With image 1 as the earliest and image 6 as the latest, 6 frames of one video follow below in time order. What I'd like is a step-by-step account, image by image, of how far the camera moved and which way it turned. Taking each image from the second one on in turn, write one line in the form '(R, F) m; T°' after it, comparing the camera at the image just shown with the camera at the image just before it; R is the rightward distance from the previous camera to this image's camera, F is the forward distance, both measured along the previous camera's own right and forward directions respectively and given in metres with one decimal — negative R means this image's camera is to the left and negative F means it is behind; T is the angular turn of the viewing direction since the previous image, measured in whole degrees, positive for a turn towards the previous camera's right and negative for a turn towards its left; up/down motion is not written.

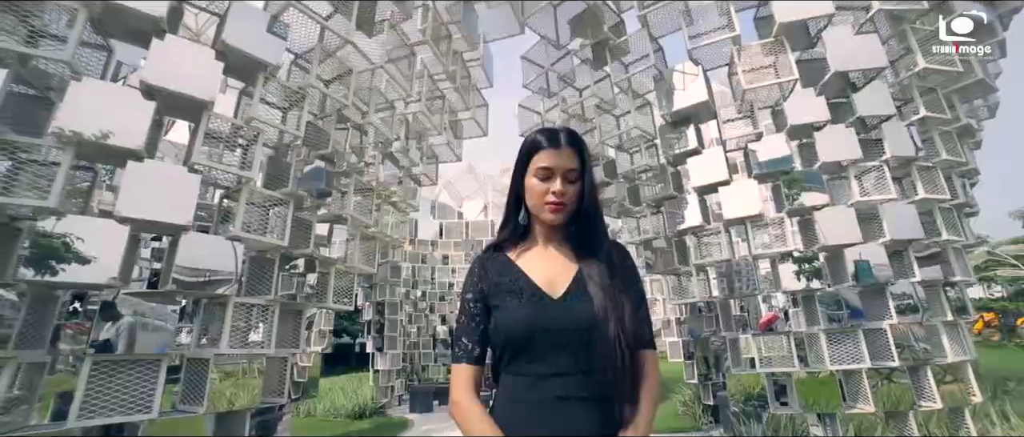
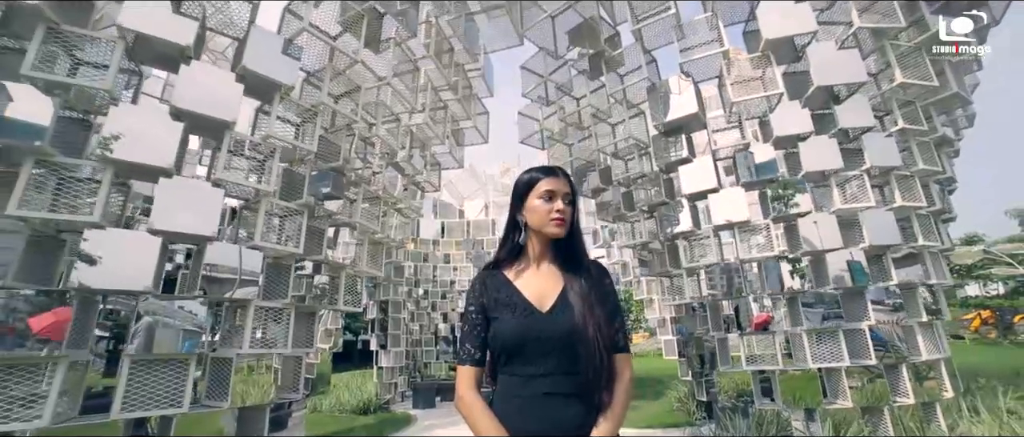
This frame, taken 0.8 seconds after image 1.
(0.0, -0.2) m; 0°
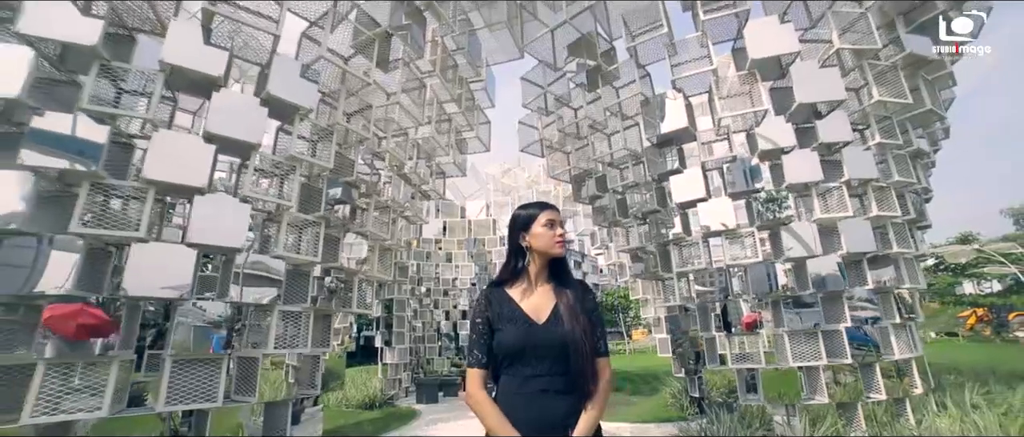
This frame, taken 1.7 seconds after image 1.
(0.0, -0.2) m; 0°
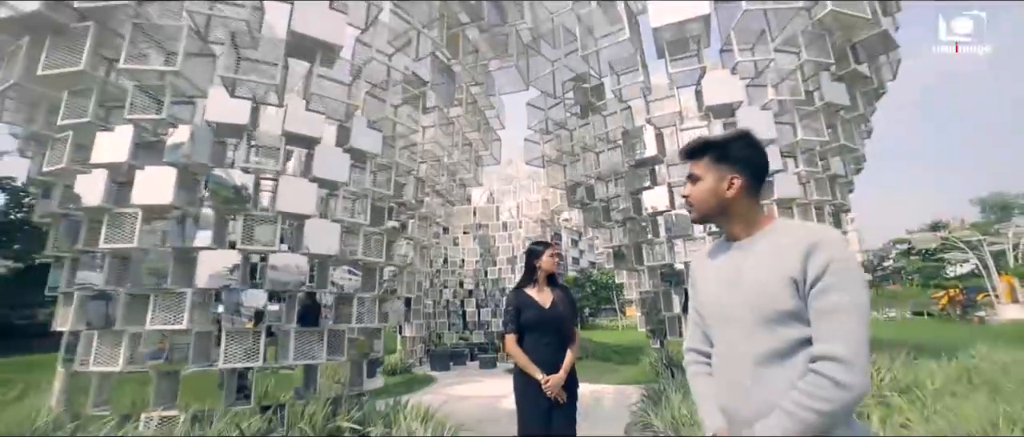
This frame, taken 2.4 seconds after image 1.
(-0.1, -1.0) m; 0°
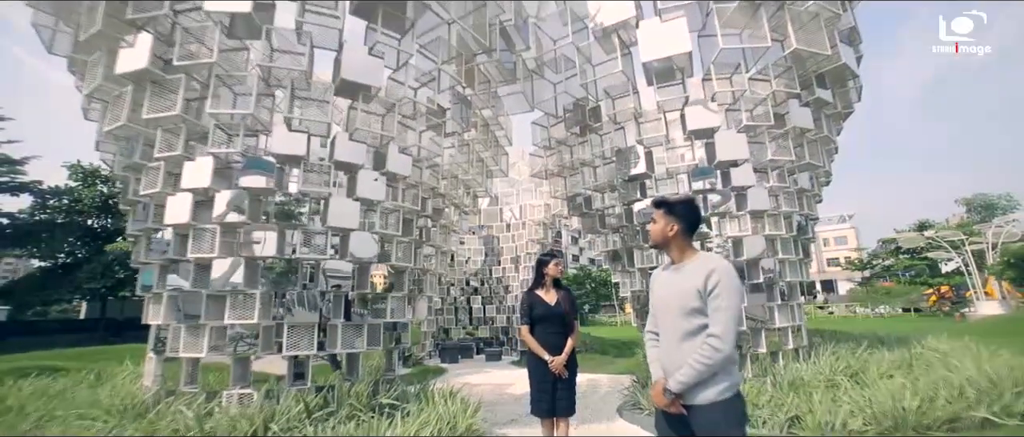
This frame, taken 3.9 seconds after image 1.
(-0.1, -0.6) m; 0°
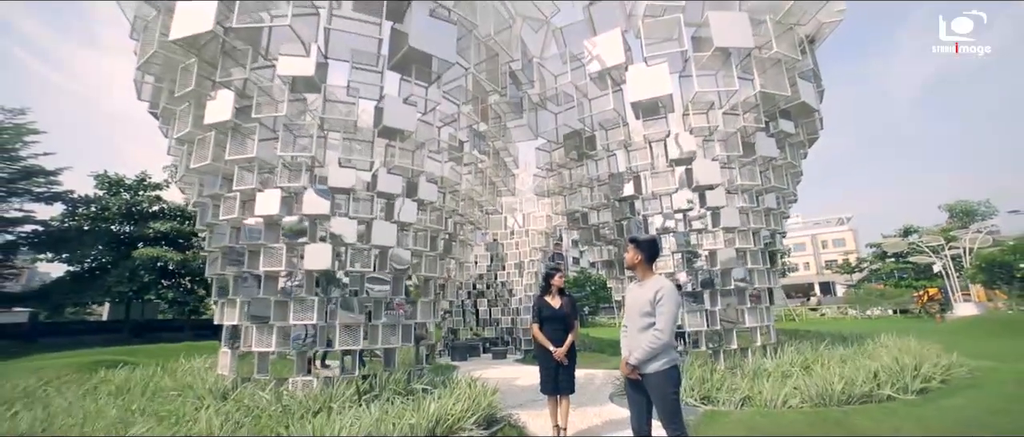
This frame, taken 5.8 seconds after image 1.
(-0.1, -0.8) m; 0°
